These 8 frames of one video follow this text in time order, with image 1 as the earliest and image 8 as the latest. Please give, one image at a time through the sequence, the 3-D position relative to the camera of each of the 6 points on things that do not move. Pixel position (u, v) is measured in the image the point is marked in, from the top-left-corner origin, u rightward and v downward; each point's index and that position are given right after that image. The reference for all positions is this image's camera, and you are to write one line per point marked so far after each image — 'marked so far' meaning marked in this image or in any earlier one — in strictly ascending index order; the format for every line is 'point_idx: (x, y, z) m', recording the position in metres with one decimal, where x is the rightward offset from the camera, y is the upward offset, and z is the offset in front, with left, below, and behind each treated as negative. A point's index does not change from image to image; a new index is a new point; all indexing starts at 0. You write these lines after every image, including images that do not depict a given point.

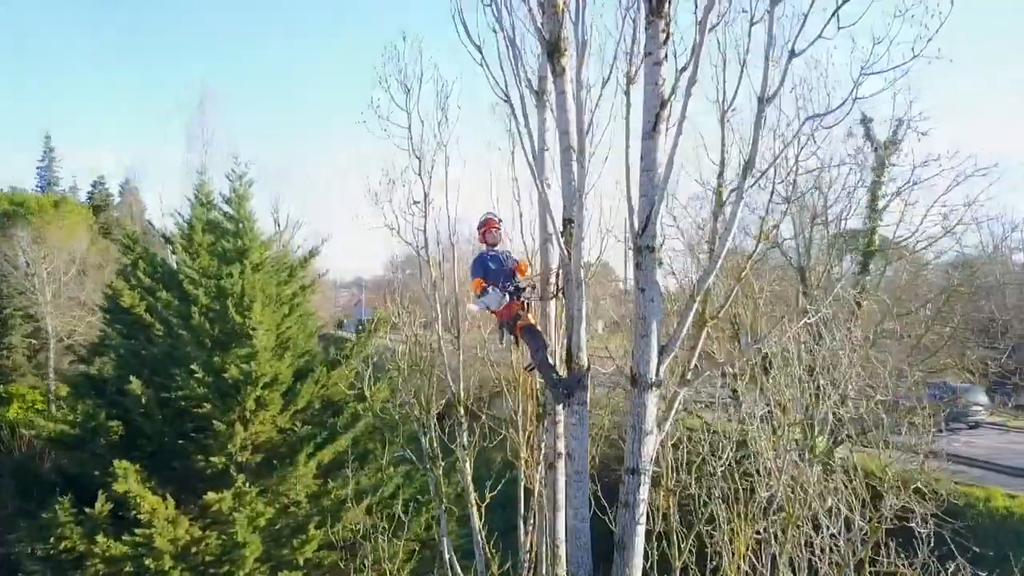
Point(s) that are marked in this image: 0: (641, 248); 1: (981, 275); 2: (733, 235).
0: (+0.6, +0.2, +3.5) m
1: (+8.6, +0.1, +15.2) m
2: (+1.3, +0.3, +4.0) m
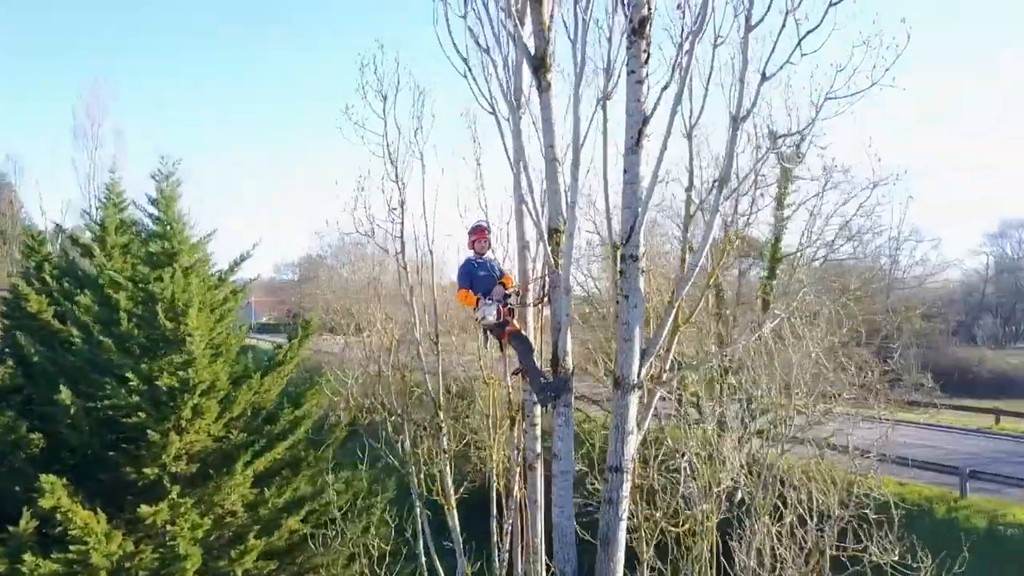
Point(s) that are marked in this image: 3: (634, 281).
0: (+0.5, +0.1, +3.7) m
1: (+7.0, 0.0, +16.4) m
2: (+1.2, +0.2, +4.3) m
3: (+0.6, 0.0, +3.8) m
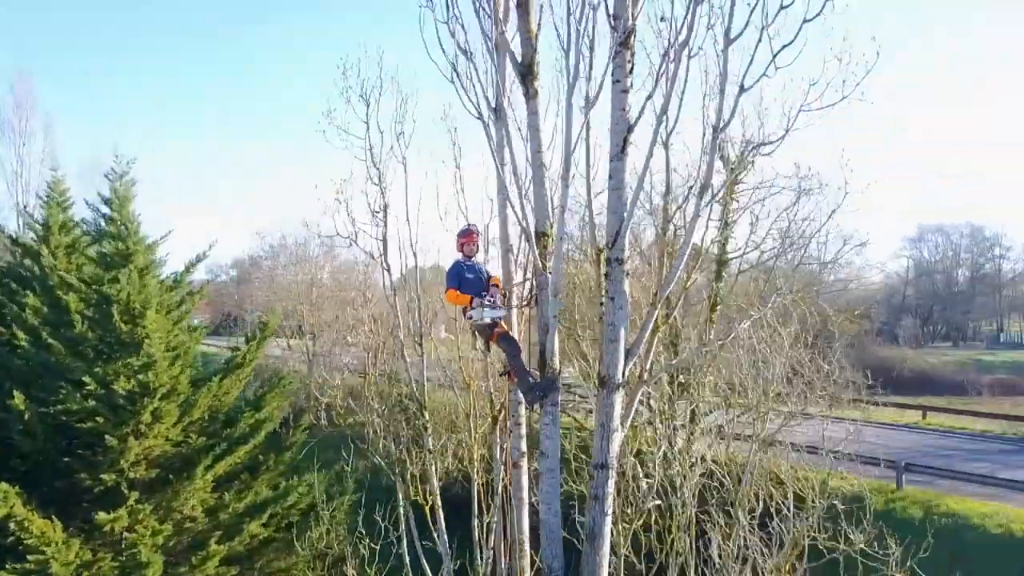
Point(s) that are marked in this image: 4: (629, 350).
0: (+0.5, +0.1, +3.9) m
1: (+5.9, 0.0, +16.9) m
2: (+1.1, +0.2, +4.5) m
3: (+0.5, 0.0, +3.9) m
4: (+0.6, -0.3, +4.0) m
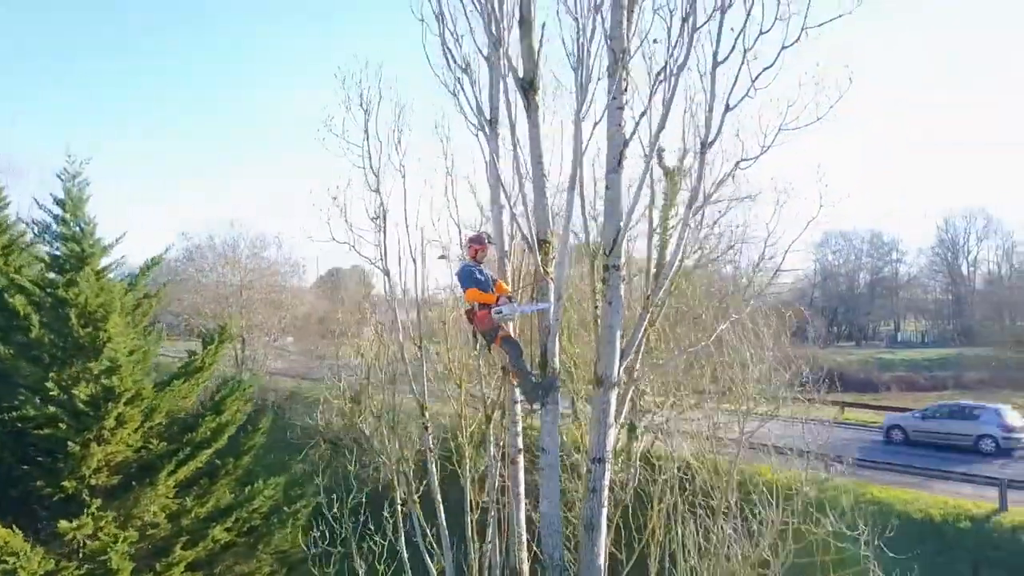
0: (+0.5, +0.1, +4.1) m
1: (+4.5, 0.0, +17.7) m
2: (+1.0, +0.2, +4.8) m
3: (+0.5, 0.0, +4.2) m
4: (+0.6, -0.3, +4.2) m
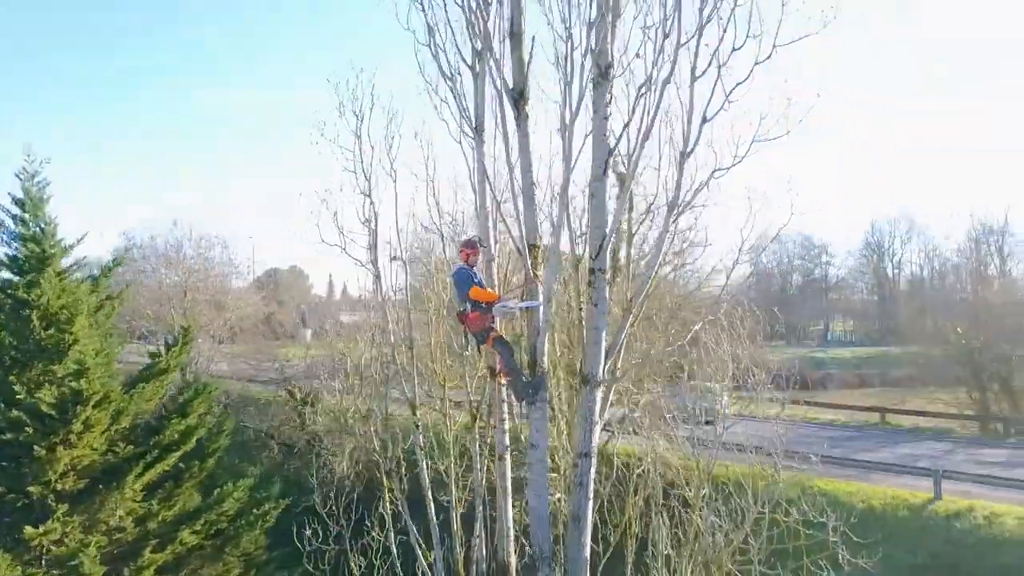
0: (+0.4, +0.1, +4.3) m
1: (+3.4, -0.1, +18.1) m
2: (+0.9, +0.2, +5.0) m
3: (+0.5, 0.0, +4.4) m
4: (+0.5, -0.3, +4.4) m
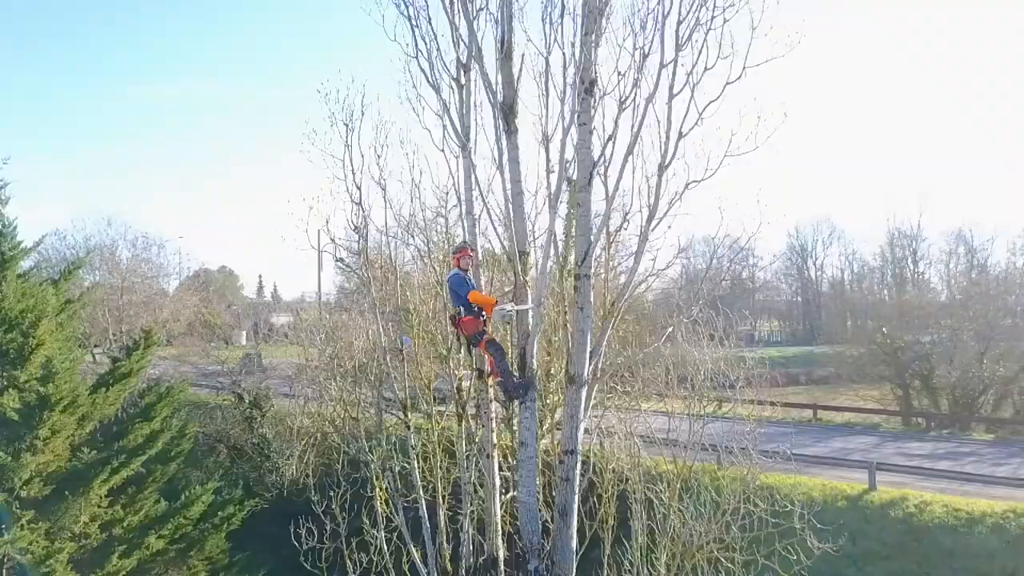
0: (+0.4, +0.1, +4.5) m
1: (+2.2, -0.1, +18.6) m
2: (+0.8, +0.1, +5.3) m
3: (+0.4, 0.0, +4.6) m
4: (+0.4, -0.4, +4.6) m
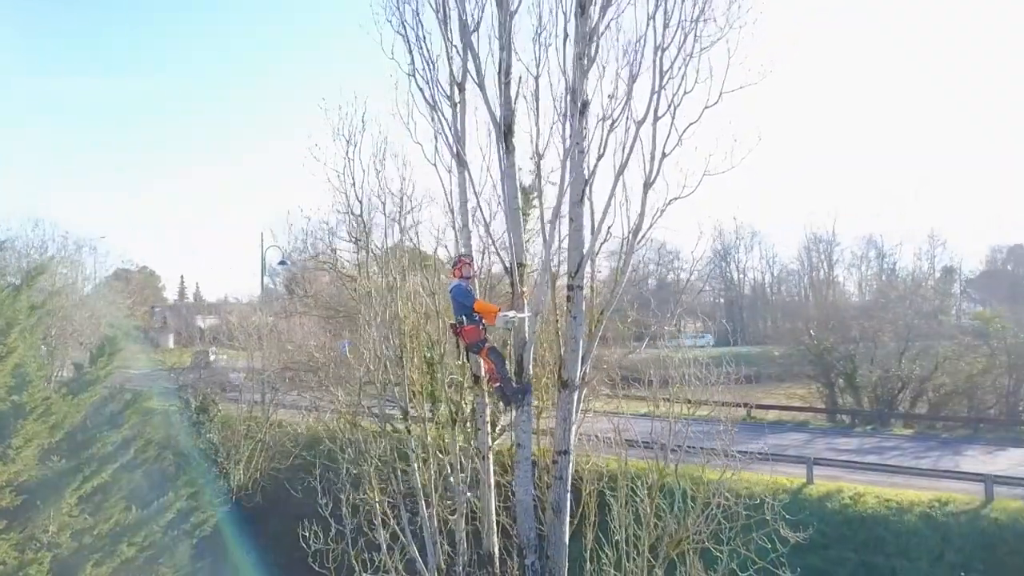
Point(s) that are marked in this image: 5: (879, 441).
0: (+0.4, 0.0, +4.8) m
1: (+0.9, -0.2, +19.0) m
2: (+0.7, +0.1, +5.6) m
3: (+0.4, -0.1, +4.9) m
4: (+0.4, -0.4, +4.9) m
5: (+7.7, -3.3, +17.7) m
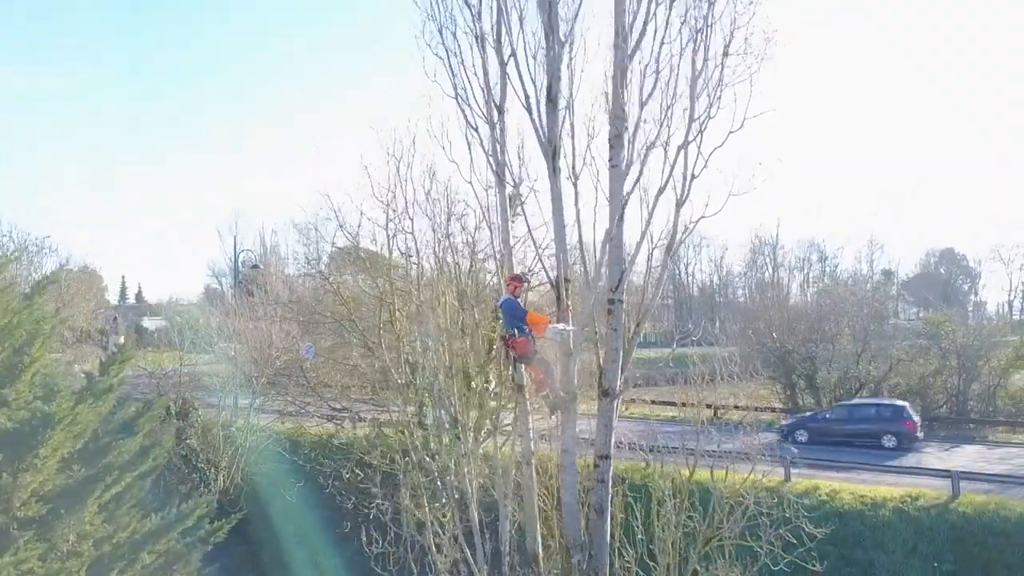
0: (+0.6, -0.1, +5.1) m
1: (+0.2, -0.3, +19.3) m
2: (+0.9, 0.0, +5.9) m
3: (+0.6, -0.2, +5.2) m
4: (+0.6, -0.5, +5.2) m
5: (+7.1, -3.3, +18.5) m
